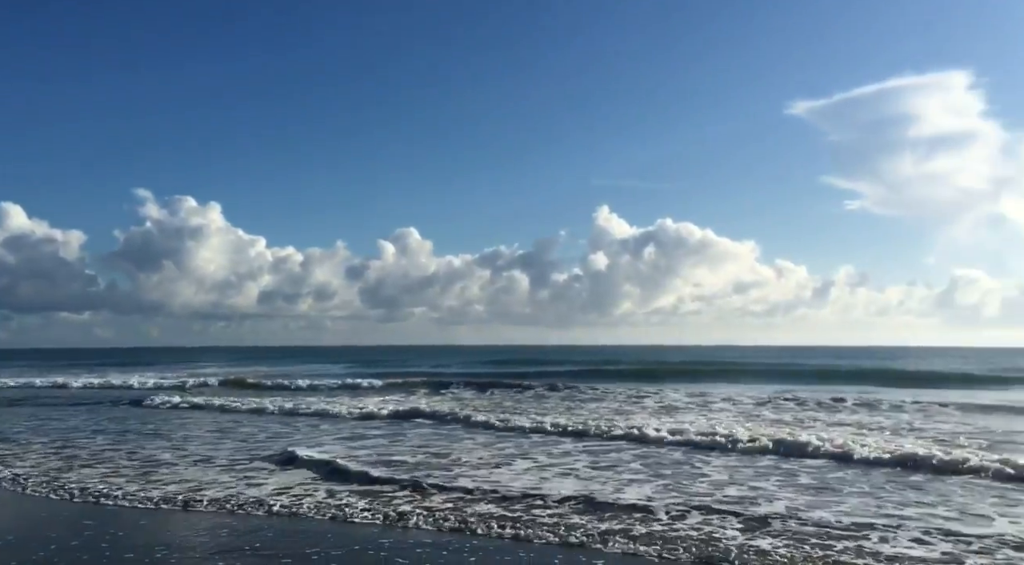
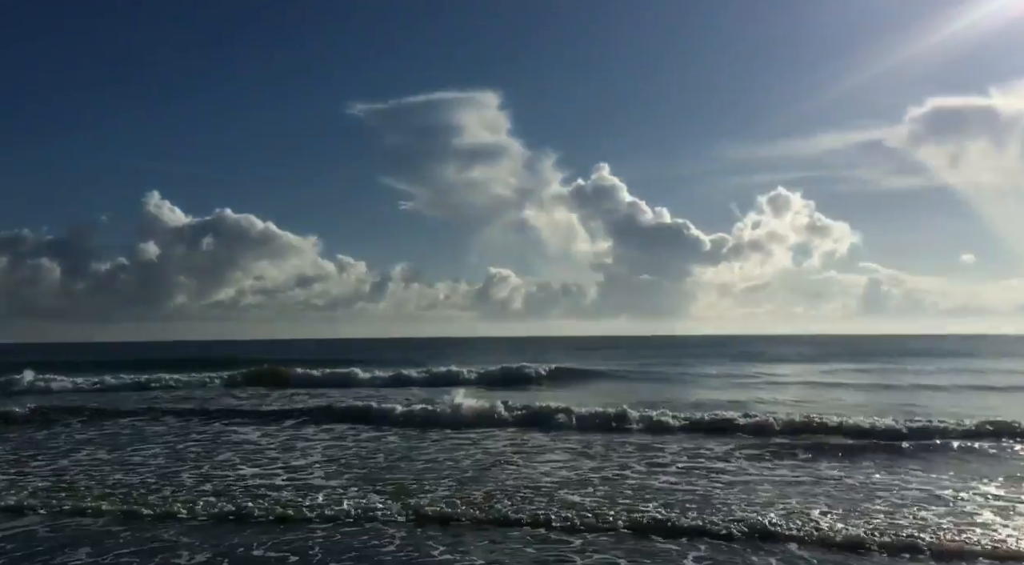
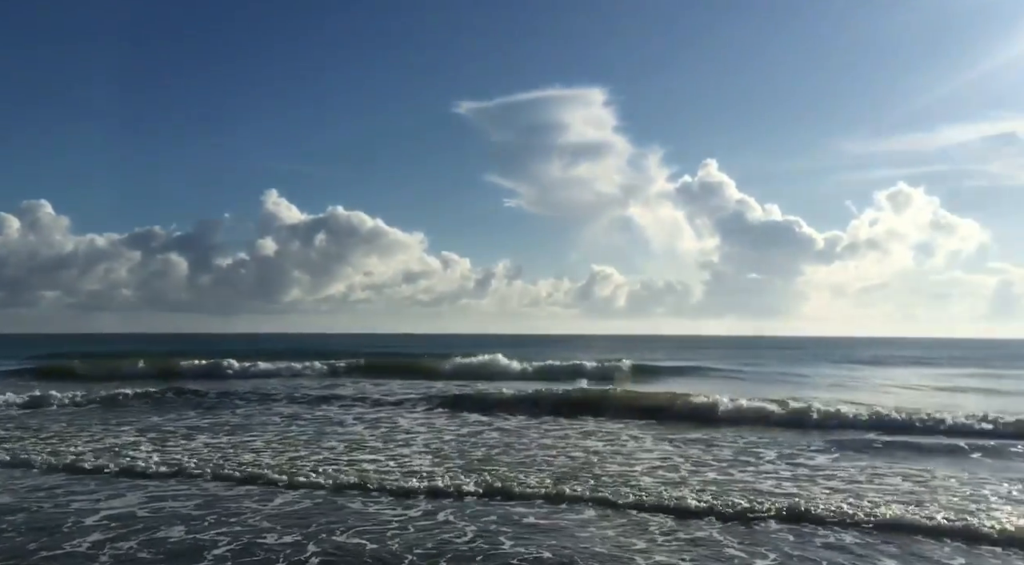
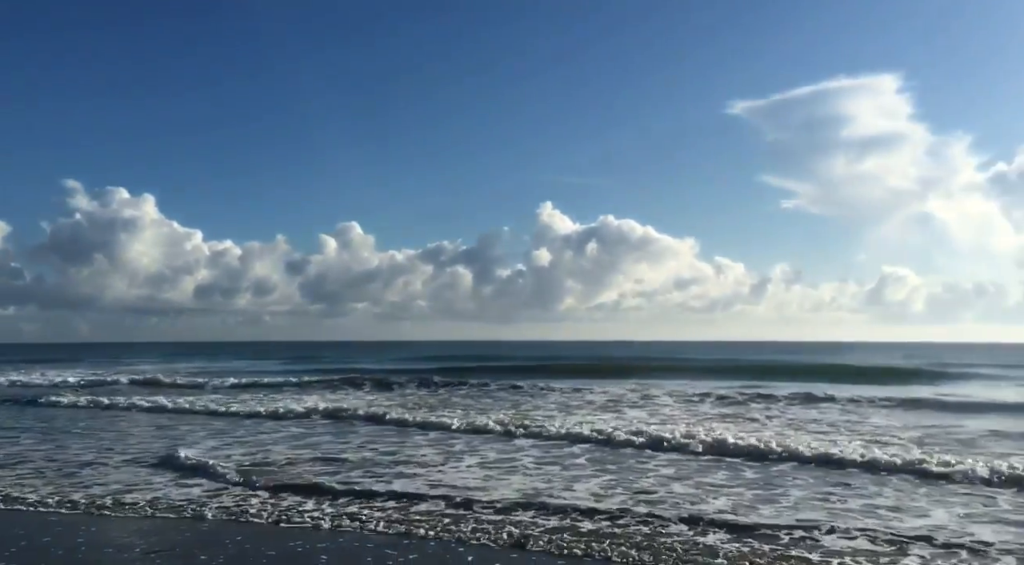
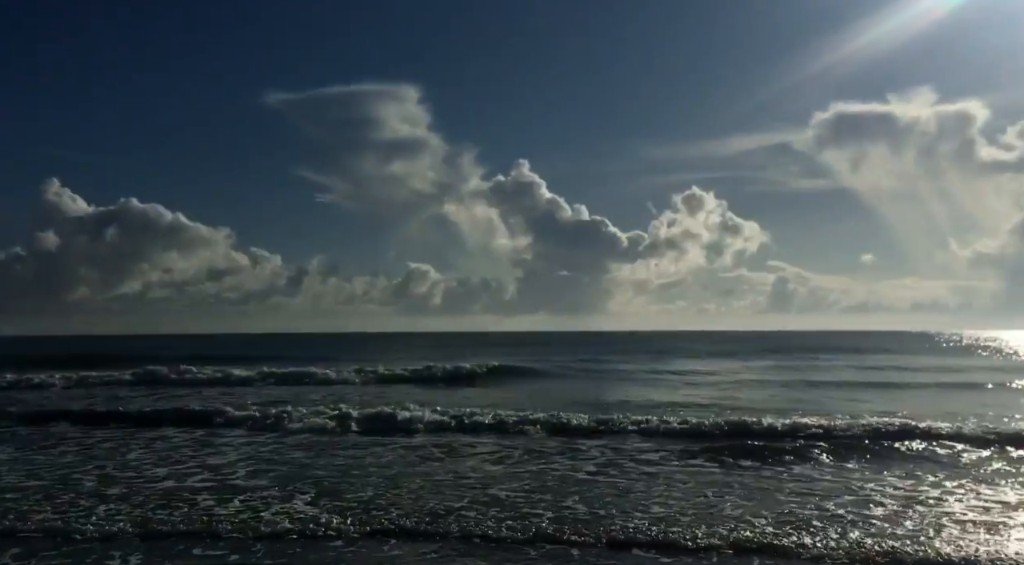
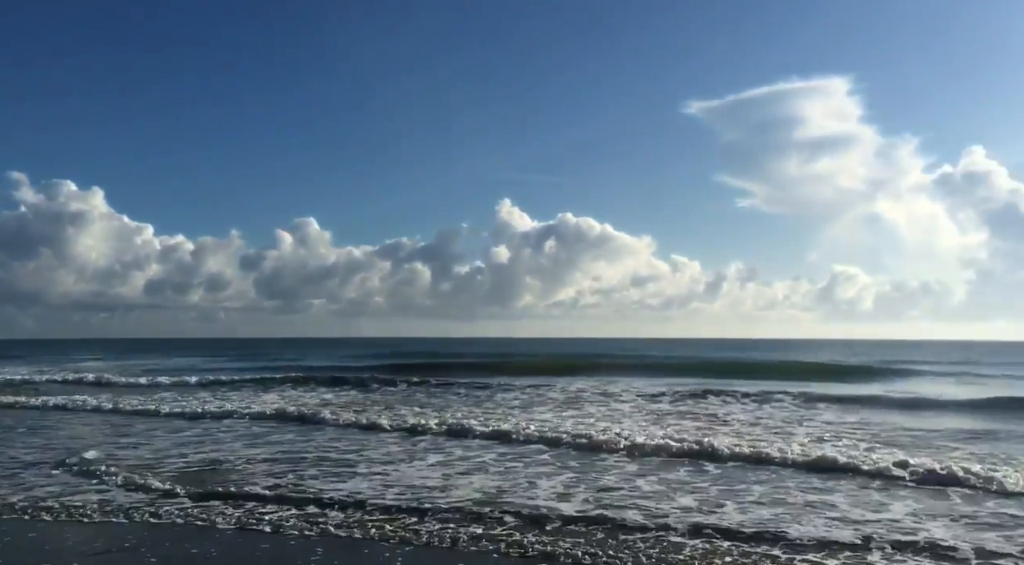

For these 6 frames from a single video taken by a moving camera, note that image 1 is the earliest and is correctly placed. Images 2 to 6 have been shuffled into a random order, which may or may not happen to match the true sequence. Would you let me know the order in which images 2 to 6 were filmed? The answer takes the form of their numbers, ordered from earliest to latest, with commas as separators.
4, 6, 3, 2, 5
